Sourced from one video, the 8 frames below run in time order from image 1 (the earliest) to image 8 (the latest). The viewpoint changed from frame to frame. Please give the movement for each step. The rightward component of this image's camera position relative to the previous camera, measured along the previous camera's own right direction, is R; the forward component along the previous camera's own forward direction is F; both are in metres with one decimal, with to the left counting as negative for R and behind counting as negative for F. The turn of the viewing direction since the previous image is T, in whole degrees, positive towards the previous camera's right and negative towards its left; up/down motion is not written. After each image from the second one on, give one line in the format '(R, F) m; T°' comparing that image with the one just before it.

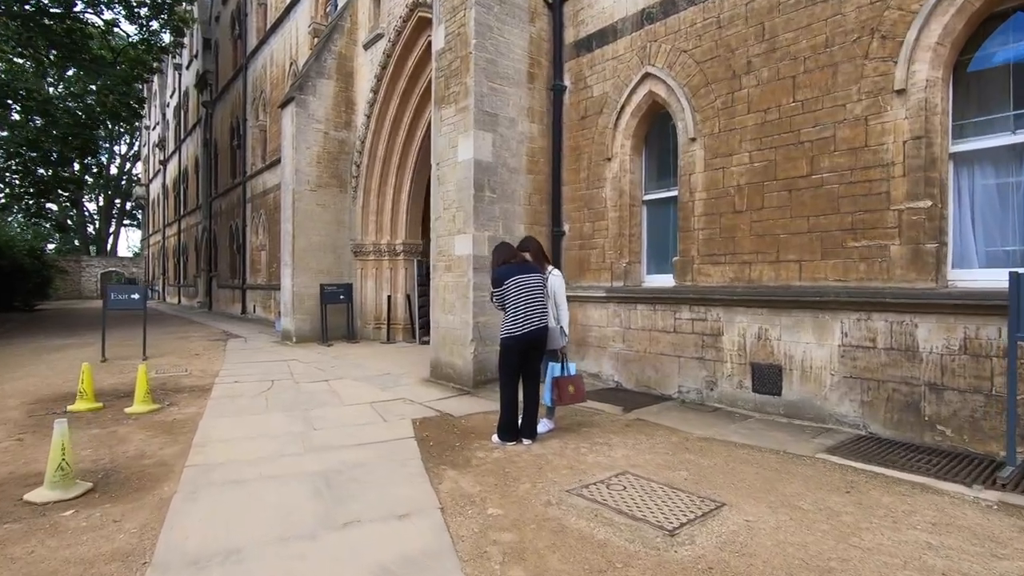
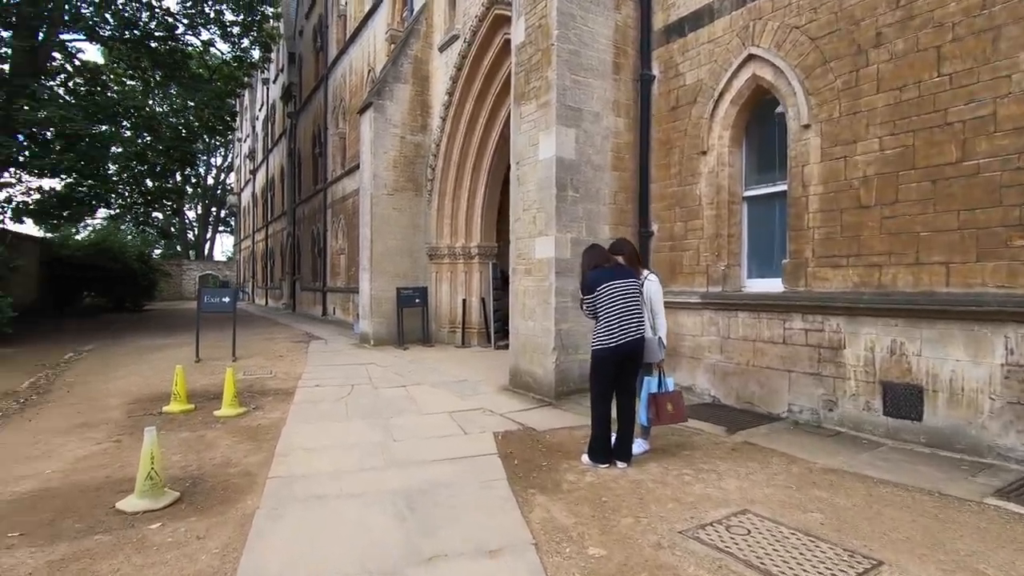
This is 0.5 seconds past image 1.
(-0.2, +0.4) m; -7°
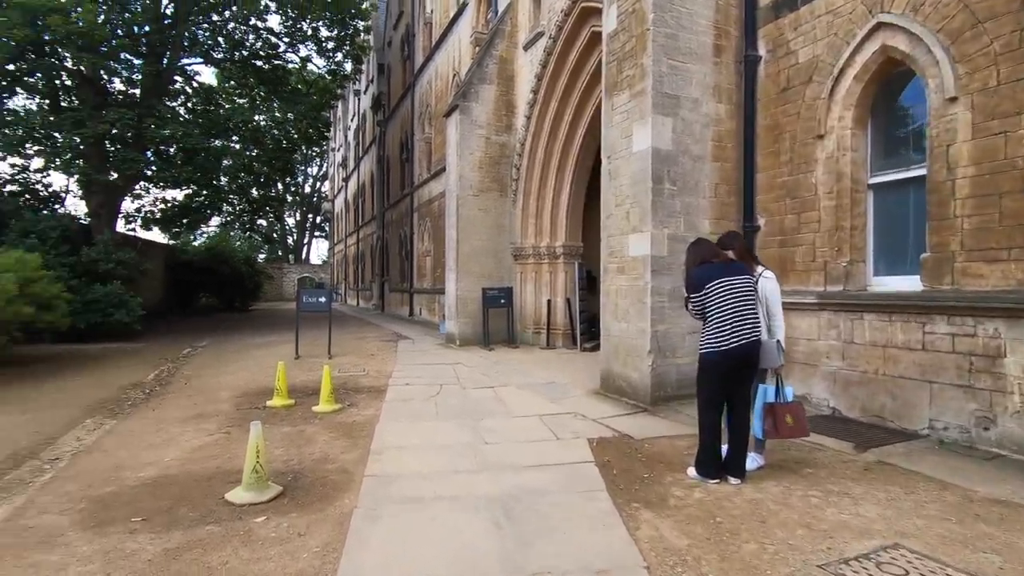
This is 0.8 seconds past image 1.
(-0.1, +0.2) m; -8°
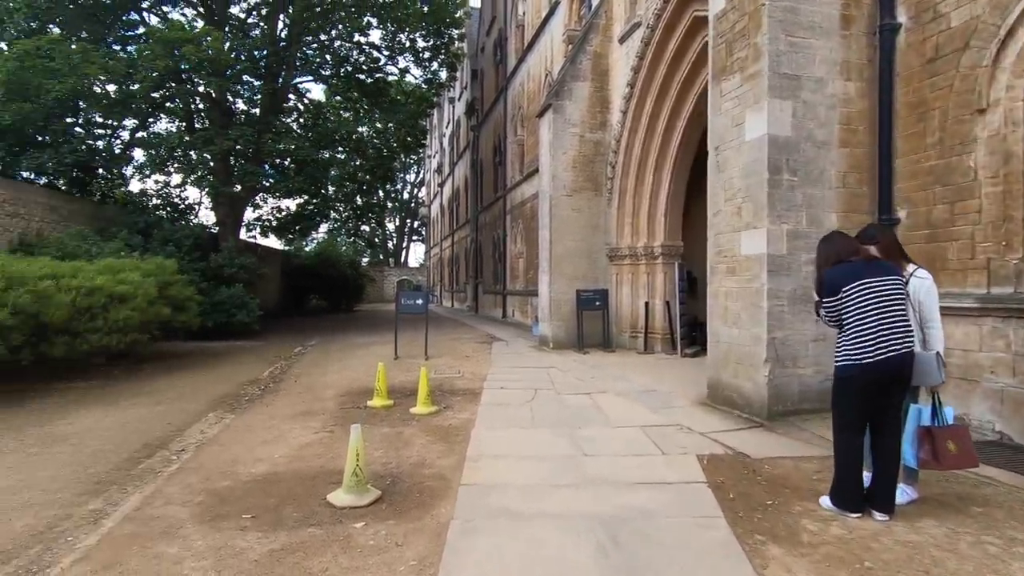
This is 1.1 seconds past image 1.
(-0.1, +0.2) m; -10°
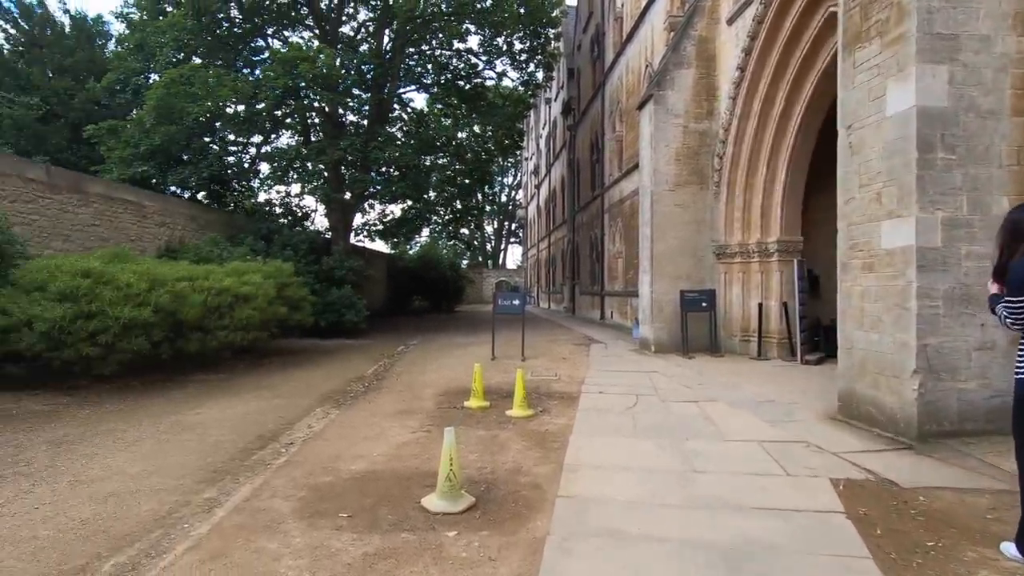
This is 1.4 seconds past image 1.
(0.0, +0.3) m; -10°
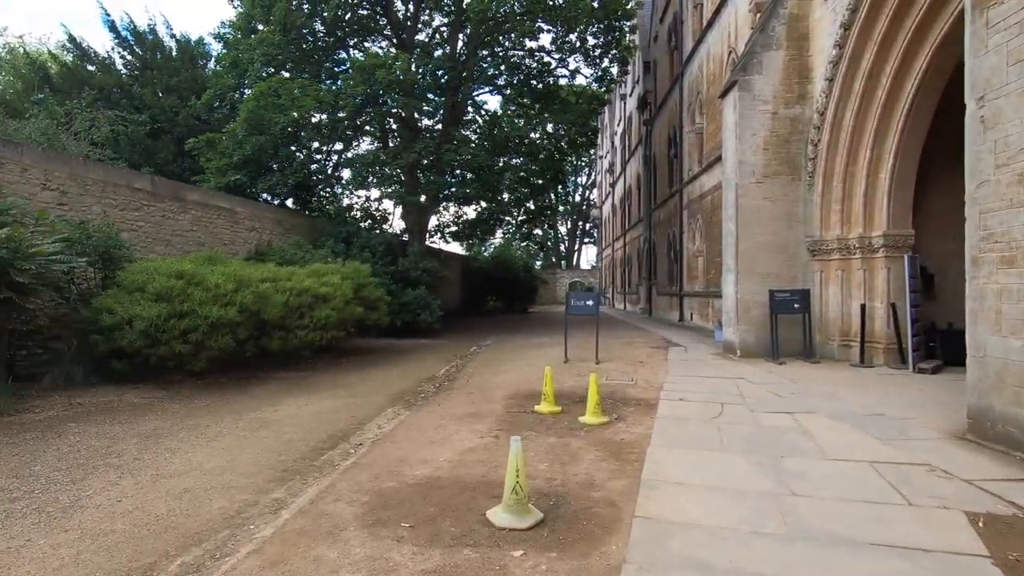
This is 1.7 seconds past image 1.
(0.0, +0.3) m; -8°
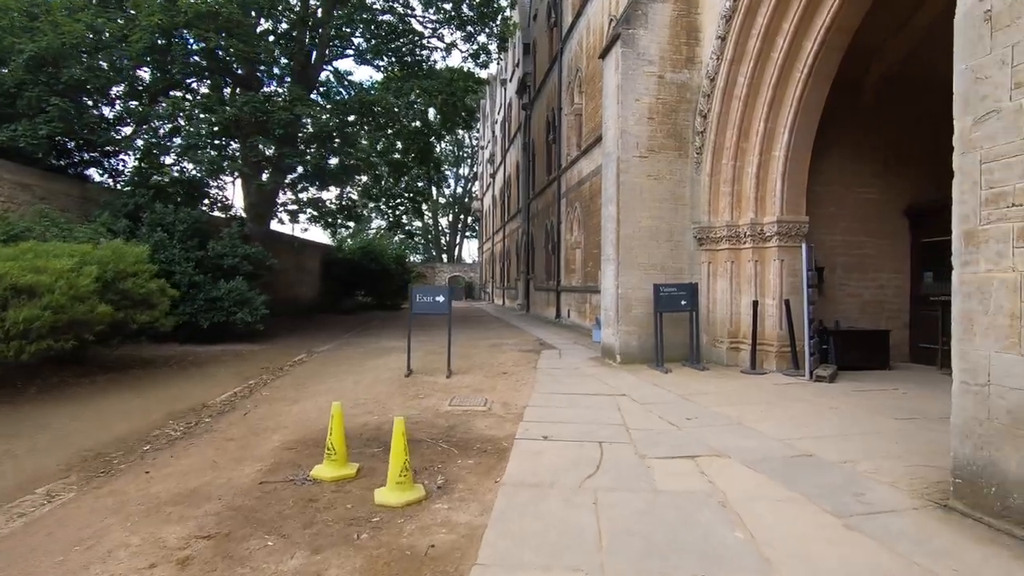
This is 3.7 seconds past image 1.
(+0.9, +2.4) m; +12°
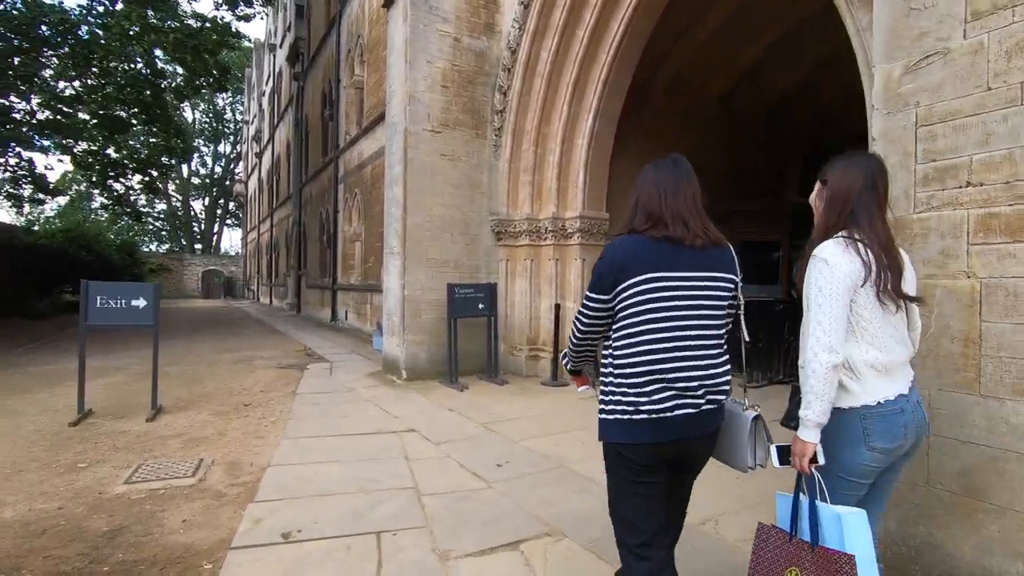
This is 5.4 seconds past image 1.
(+0.3, +1.7) m; +23°
